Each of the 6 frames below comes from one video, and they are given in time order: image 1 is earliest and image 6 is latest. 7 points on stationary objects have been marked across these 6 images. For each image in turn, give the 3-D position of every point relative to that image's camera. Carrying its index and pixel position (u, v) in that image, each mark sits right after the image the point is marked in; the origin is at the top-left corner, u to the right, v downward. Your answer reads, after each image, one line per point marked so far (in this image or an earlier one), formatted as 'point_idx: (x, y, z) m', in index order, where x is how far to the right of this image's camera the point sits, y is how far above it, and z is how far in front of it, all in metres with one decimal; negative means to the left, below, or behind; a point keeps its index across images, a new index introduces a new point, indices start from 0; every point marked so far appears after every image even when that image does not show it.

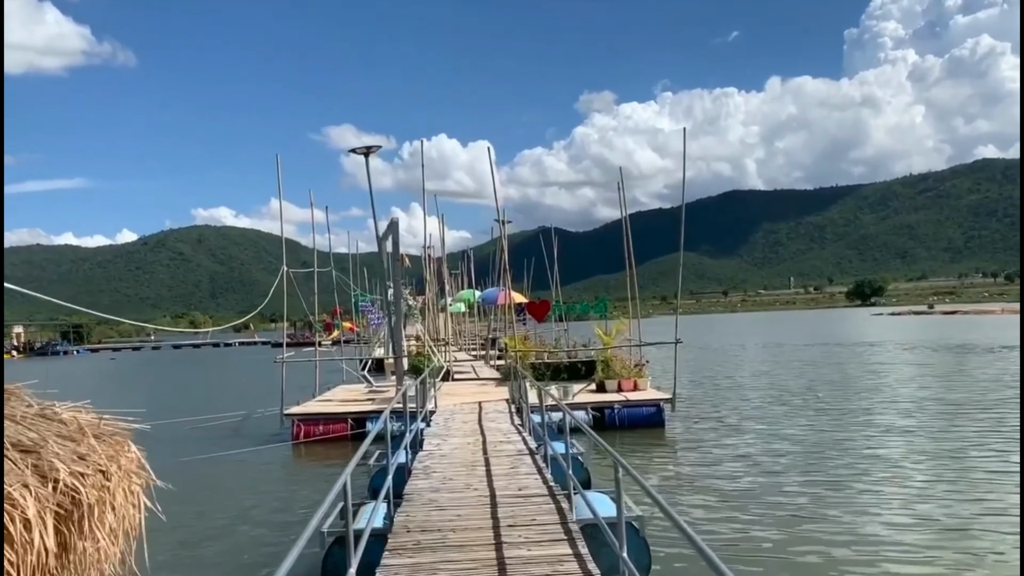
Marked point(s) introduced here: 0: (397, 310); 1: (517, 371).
0: (-2.4, -0.5, +17.8) m
1: (+0.1, -1.6, +16.2) m
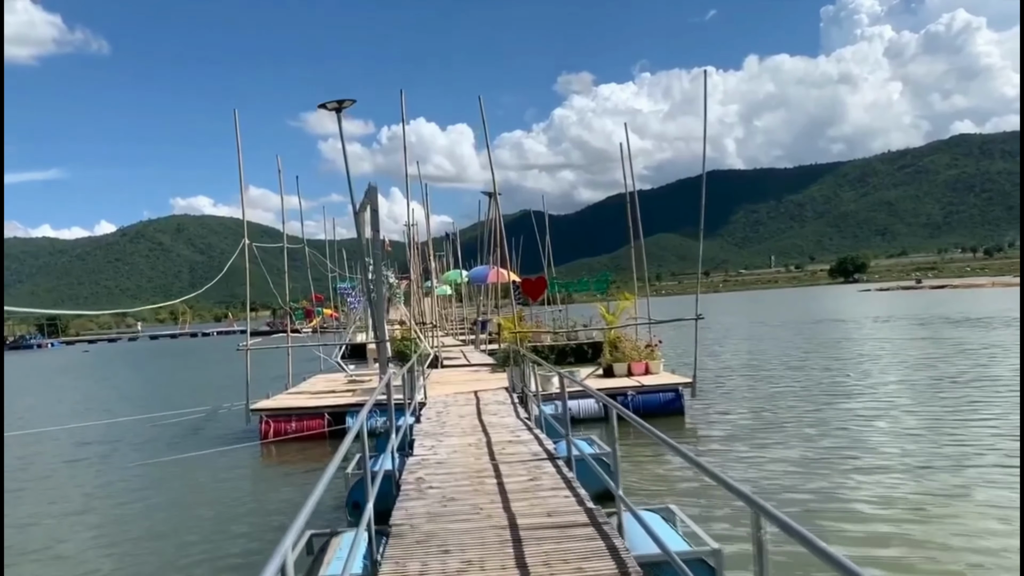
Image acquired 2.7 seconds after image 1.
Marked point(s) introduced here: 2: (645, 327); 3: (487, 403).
0: (-2.4, 0.0, +15.8) m
1: (+0.1, -1.1, +14.2) m
2: (+2.8, -0.8, +18.2) m
3: (-0.4, -1.6, +12.2) m
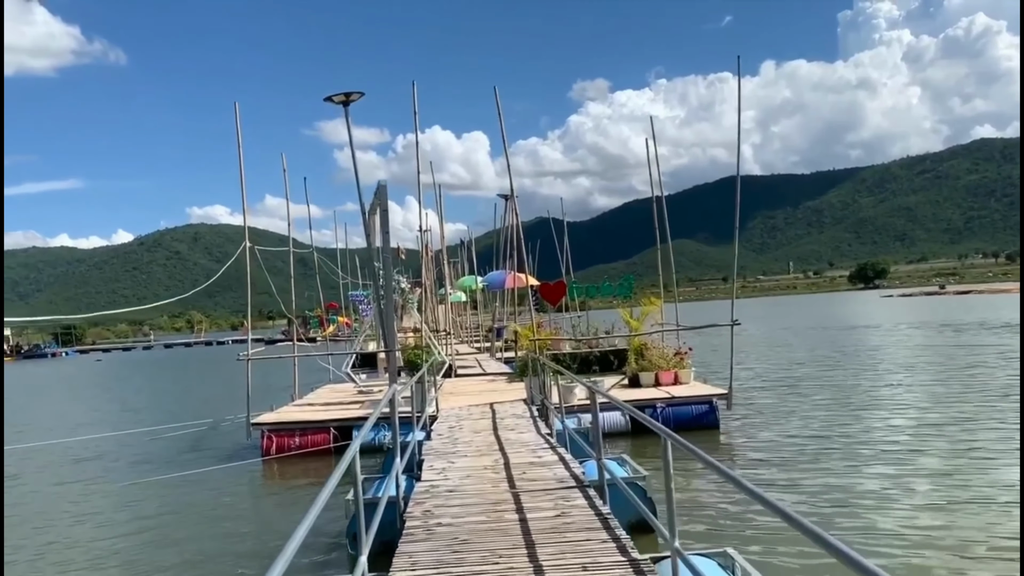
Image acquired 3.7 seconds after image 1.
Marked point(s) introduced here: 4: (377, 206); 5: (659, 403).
0: (-2.1, -0.1, +14.8) m
1: (+0.4, -1.2, +13.2) m
2: (+3.2, -0.9, +17.1) m
3: (-0.1, -1.7, +11.1) m
4: (-2.4, +1.5, +15.6) m
5: (+2.3, -1.8, +13.4) m
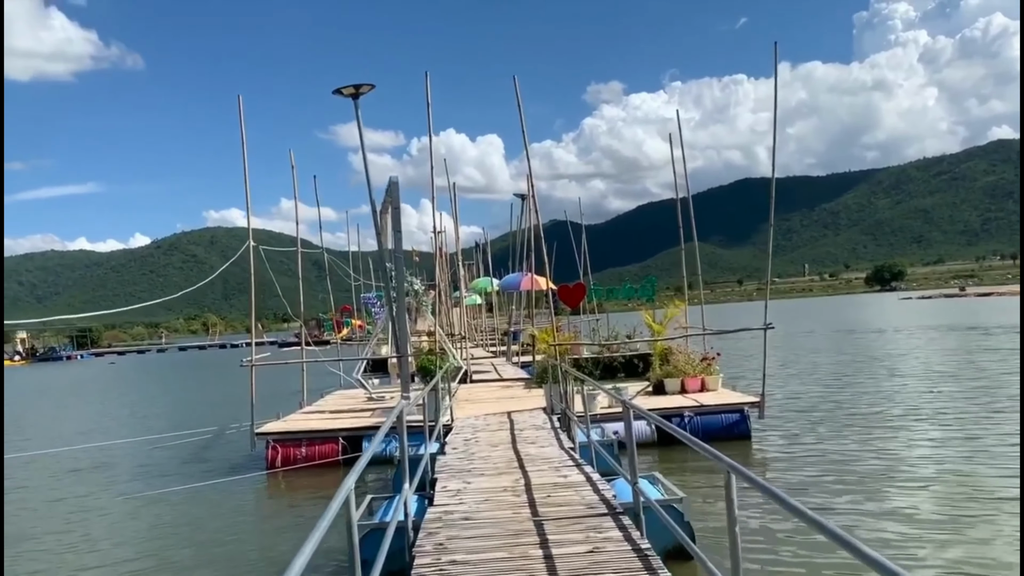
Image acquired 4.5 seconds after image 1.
0: (-1.8, -0.1, +14.1) m
1: (+0.6, -1.2, +12.4) m
2: (+3.5, -0.9, +16.3) m
3: (+0.1, -1.7, +10.4) m
4: (-2.1, +1.4, +14.9) m
5: (+2.6, -1.8, +12.6) m
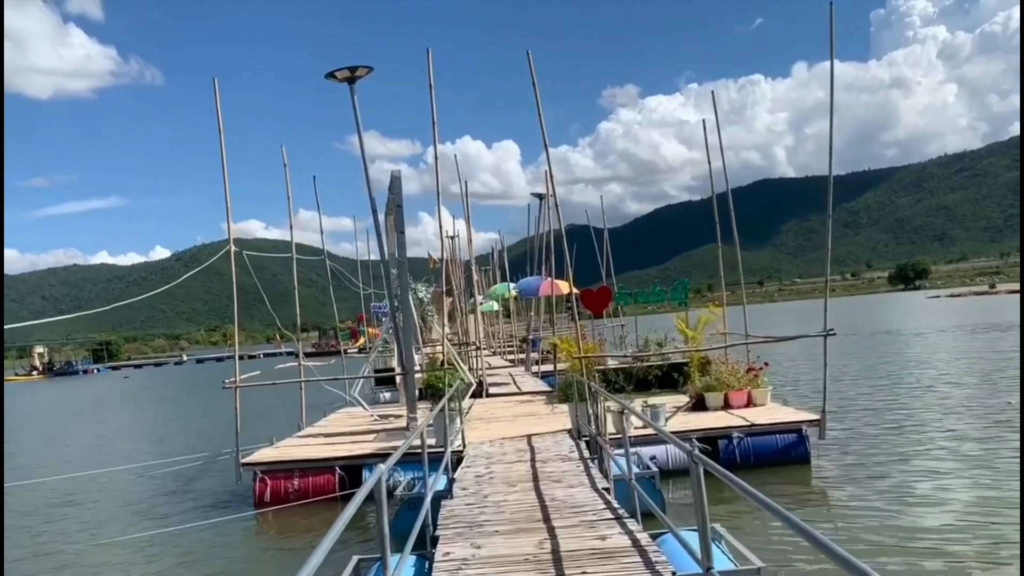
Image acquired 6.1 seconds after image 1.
0: (-1.6, -0.2, +12.6) m
1: (+0.9, -1.2, +10.8) m
2: (+3.9, -1.0, +14.6) m
3: (+0.4, -1.7, +8.8) m
4: (-1.9, +1.3, +13.3) m
5: (+2.8, -1.8, +10.9) m
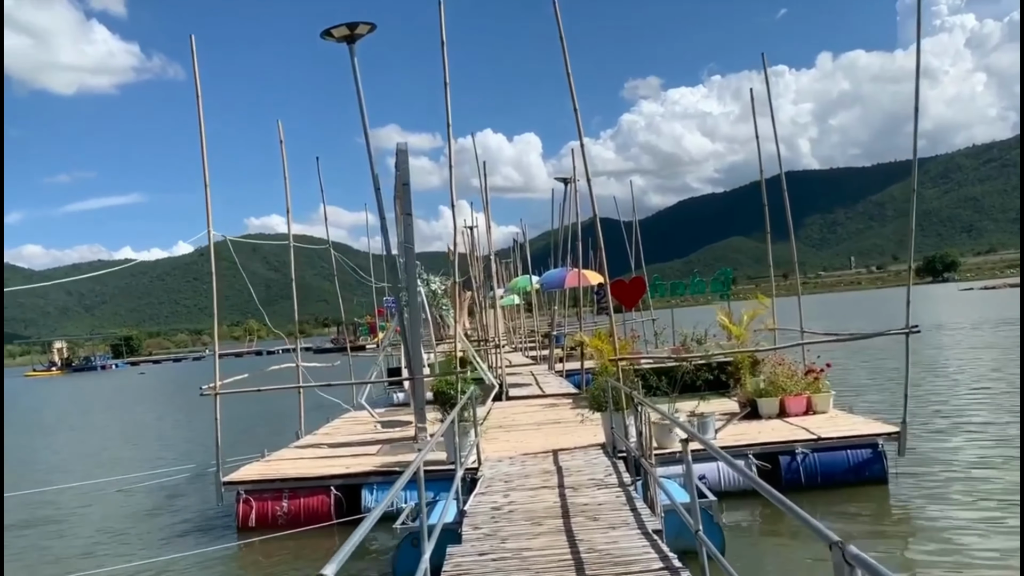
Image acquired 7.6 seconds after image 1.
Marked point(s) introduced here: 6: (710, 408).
0: (-1.3, -0.1, +11.1) m
1: (+1.1, -1.1, +9.2) m
2: (+4.2, -0.8, +13.0) m
3: (+0.6, -1.7, +7.2) m
4: (-1.6, +1.4, +11.8) m
5: (+3.1, -1.7, +9.3) m
6: (+2.6, -1.6, +11.7) m
